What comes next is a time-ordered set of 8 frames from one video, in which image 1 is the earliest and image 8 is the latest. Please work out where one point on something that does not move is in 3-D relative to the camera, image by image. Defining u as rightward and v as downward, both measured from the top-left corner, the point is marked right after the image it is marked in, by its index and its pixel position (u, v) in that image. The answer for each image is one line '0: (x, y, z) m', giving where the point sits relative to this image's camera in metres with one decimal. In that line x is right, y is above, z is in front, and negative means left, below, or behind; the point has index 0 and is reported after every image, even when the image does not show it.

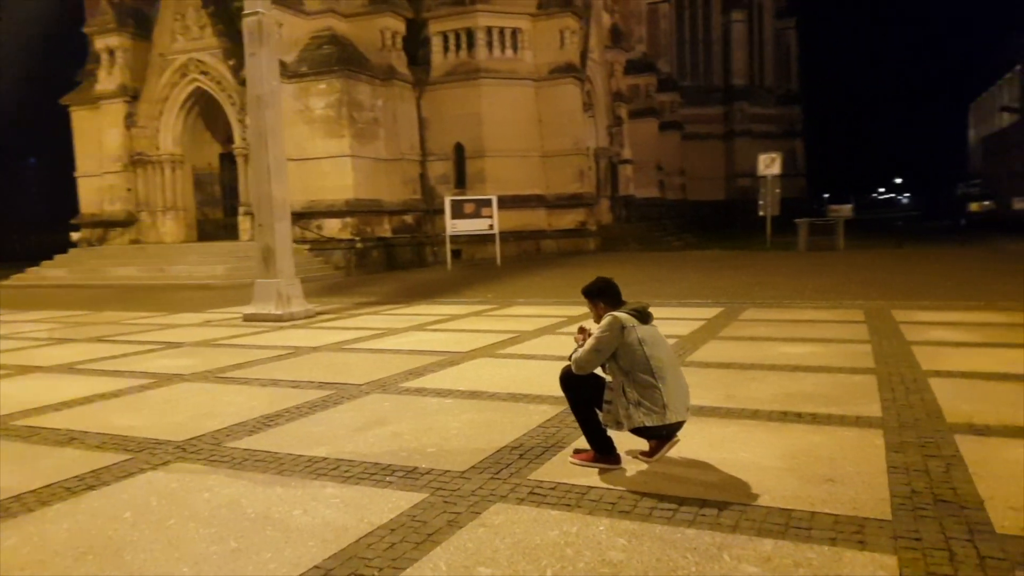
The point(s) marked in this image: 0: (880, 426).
0: (+2.5, -0.9, +5.3) m
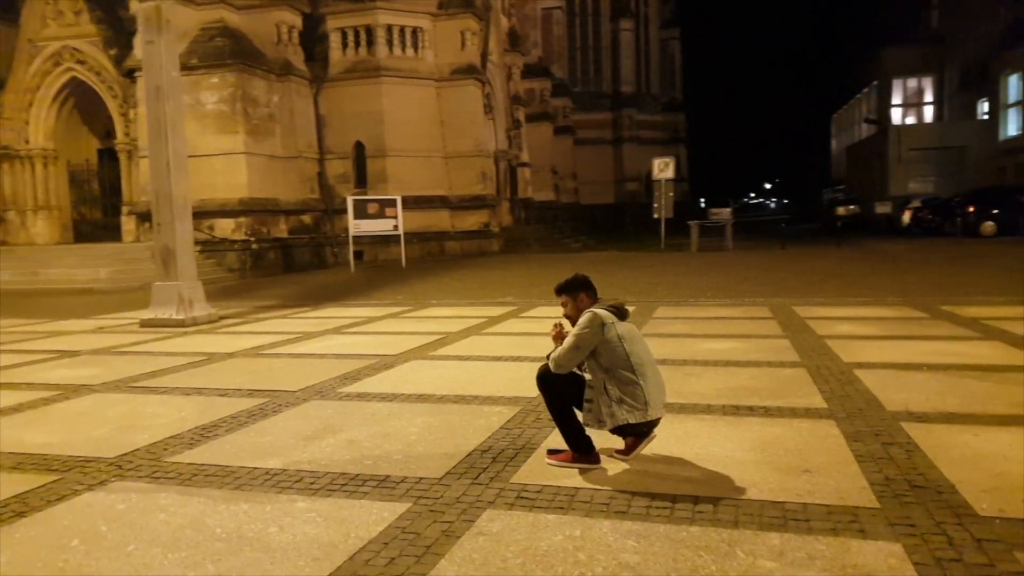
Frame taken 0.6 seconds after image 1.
0: (+2.2, -0.9, +5.4) m
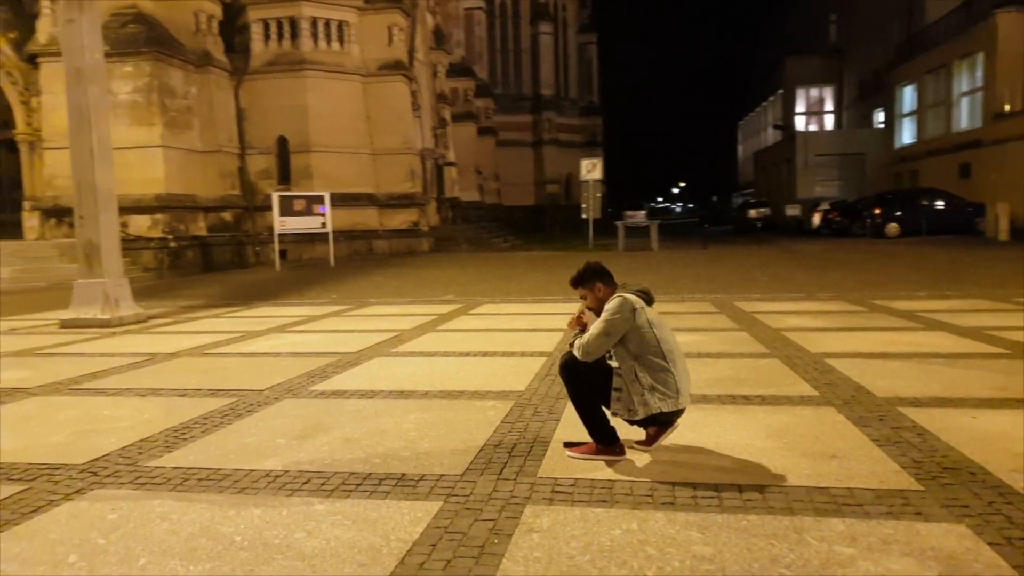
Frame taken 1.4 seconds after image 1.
0: (+2.2, -0.8, +5.4) m
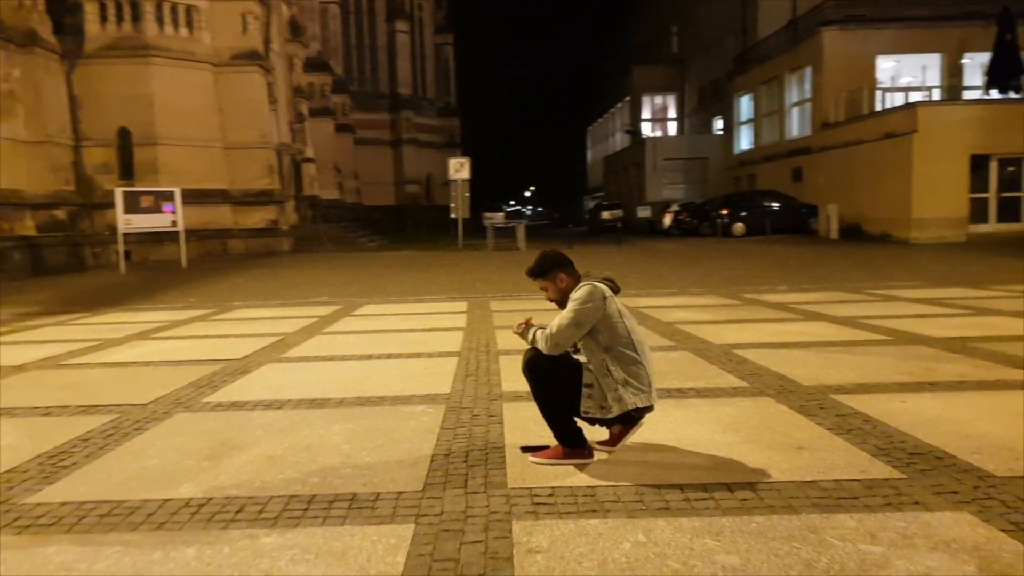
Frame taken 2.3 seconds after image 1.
0: (+1.7, -0.7, +5.4) m
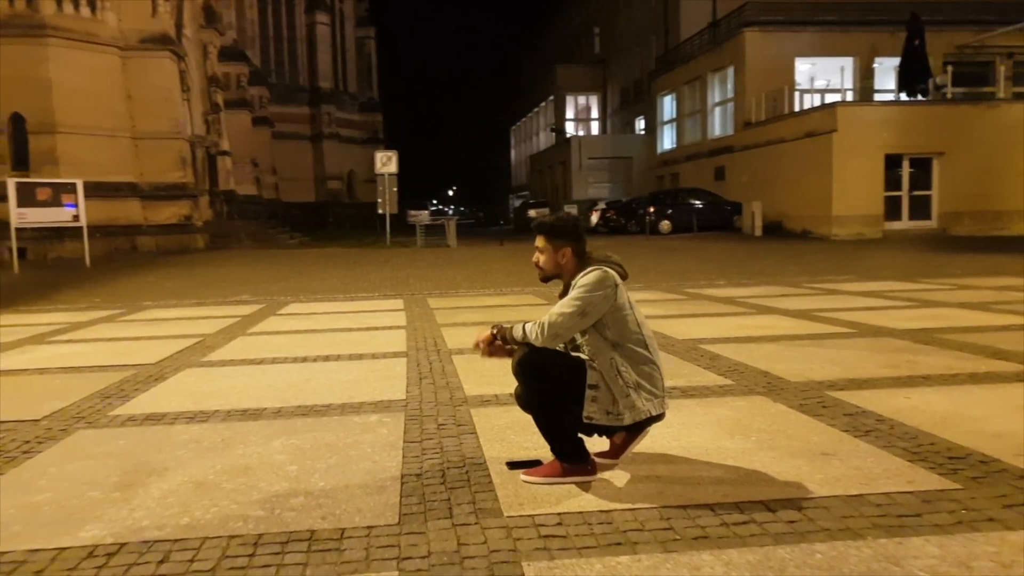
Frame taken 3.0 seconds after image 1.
0: (+1.5, -0.7, +4.9) m
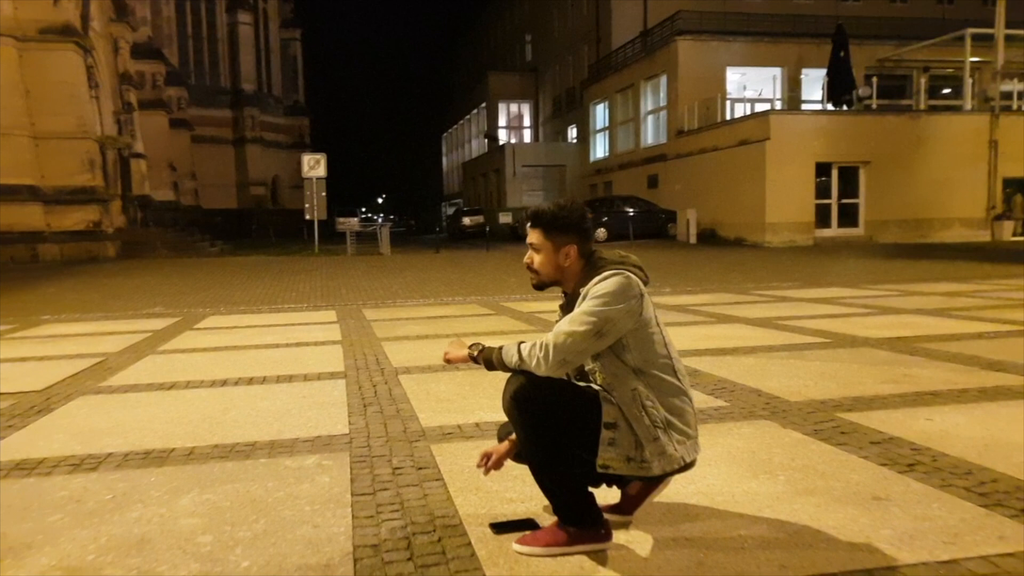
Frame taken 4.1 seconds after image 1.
0: (+1.3, -0.7, +4.3) m
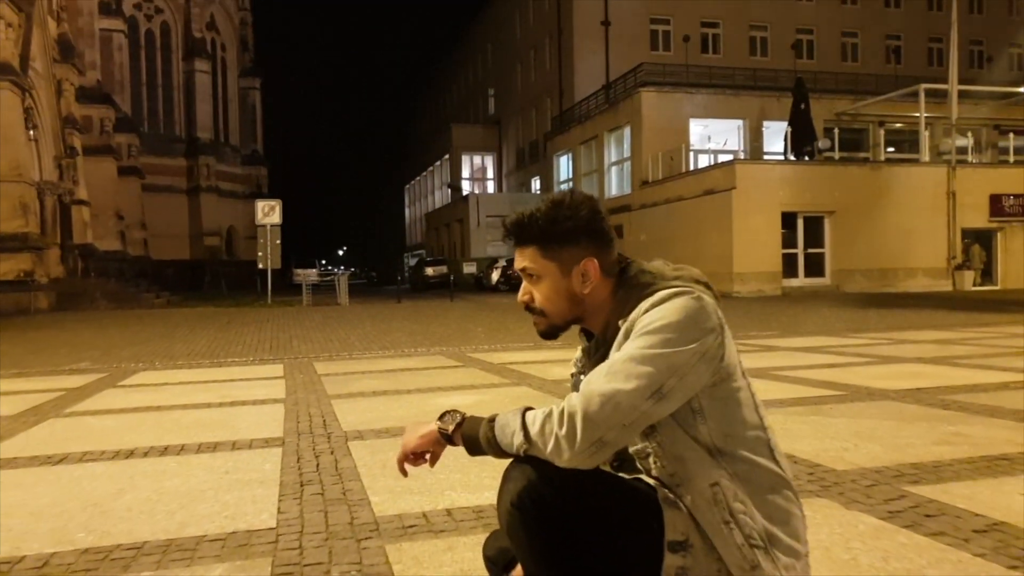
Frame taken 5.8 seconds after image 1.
0: (+1.3, -0.9, +3.4) m
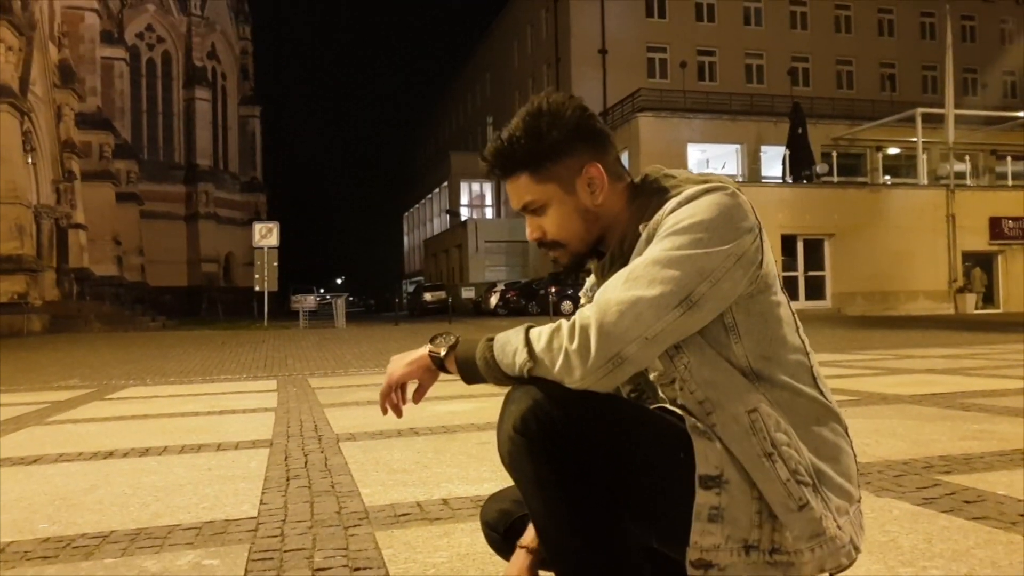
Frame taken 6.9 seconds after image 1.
0: (+1.3, -0.8, +3.1) m
